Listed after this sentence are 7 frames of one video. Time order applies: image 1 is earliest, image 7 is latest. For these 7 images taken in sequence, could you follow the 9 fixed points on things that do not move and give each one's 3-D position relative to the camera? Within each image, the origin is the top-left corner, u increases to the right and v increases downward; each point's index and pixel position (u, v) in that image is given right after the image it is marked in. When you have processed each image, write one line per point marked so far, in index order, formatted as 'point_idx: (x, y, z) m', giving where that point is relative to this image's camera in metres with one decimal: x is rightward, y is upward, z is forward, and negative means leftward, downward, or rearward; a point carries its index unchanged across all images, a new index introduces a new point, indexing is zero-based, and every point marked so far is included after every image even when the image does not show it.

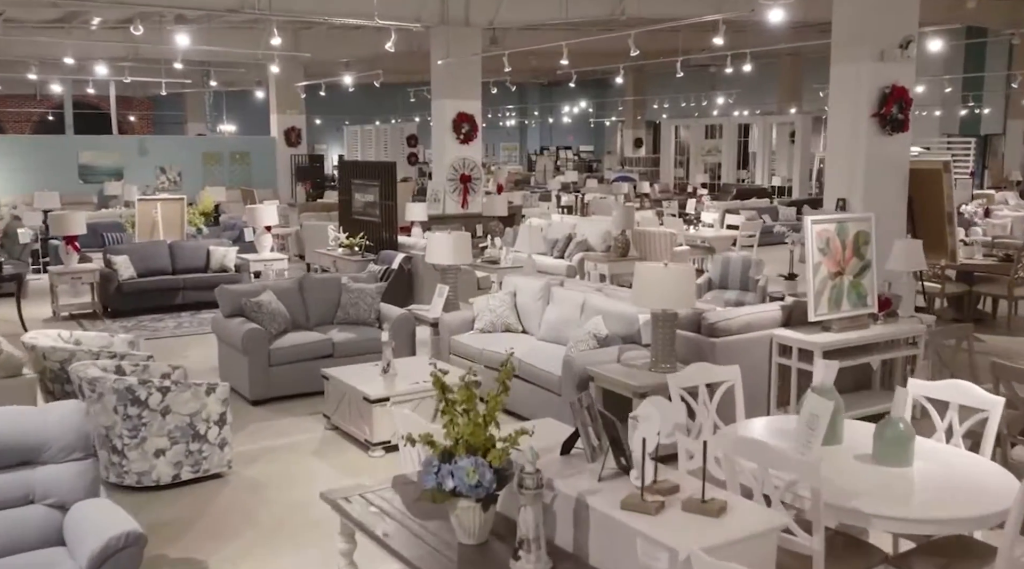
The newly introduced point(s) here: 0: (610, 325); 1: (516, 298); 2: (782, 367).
0: (+0.6, -0.3, +5.9) m
1: (0.0, -0.1, +6.9) m
2: (+1.8, -0.5, +5.9) m
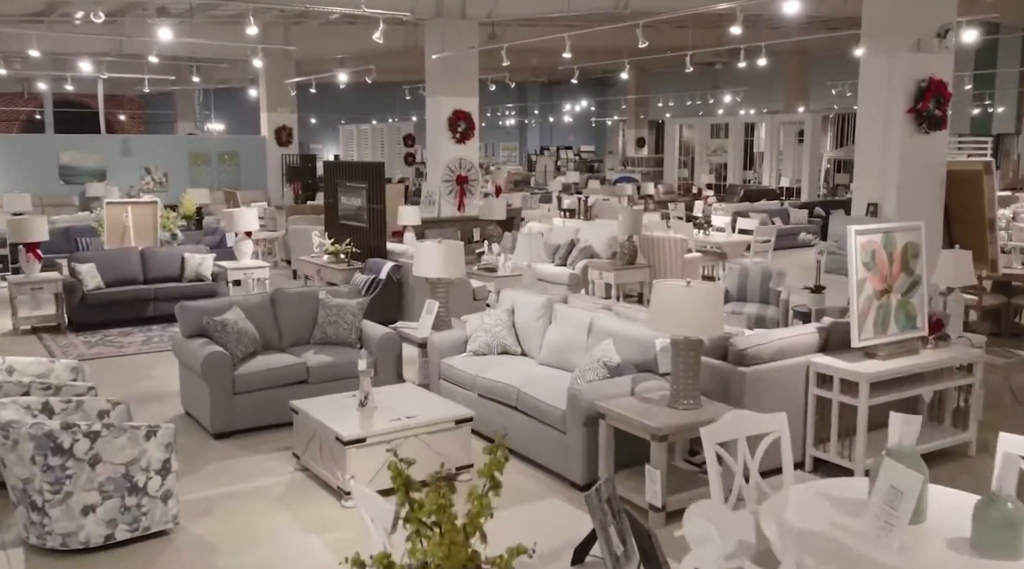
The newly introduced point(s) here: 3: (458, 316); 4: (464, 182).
0: (+0.6, -0.4, +5.2) m
1: (0.0, -0.2, +6.1) m
2: (+1.8, -0.7, +5.1) m
3: (-0.7, -0.4, +9.0) m
4: (-0.8, +1.6, +13.9) m
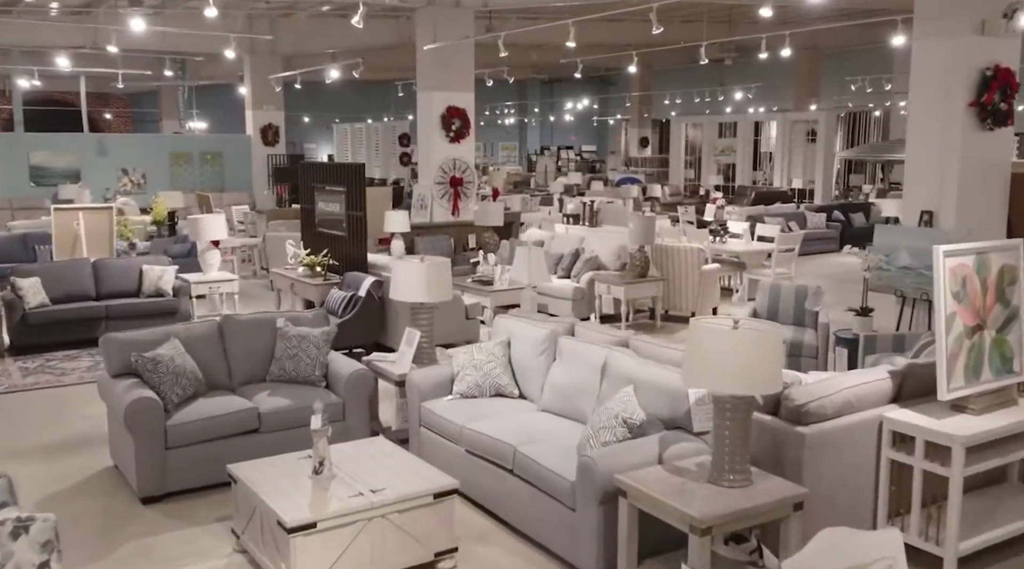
0: (+0.6, -0.5, +4.1) m
1: (0.0, -0.4, +5.1) m
2: (+1.7, -0.8, +4.1) m
3: (-0.7, -0.5, +8.0) m
4: (-0.8, +1.4, +12.8) m
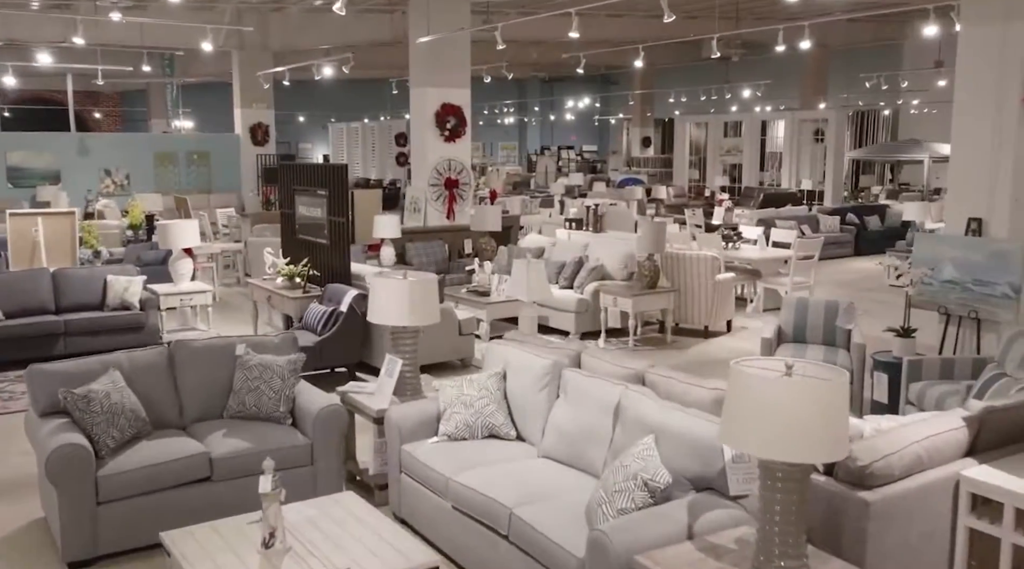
0: (+0.6, -0.6, +3.4) m
1: (0.0, -0.5, +4.3) m
2: (+1.7, -0.9, +3.3) m
3: (-0.7, -0.6, +7.3) m
4: (-0.8, +1.3, +12.1) m
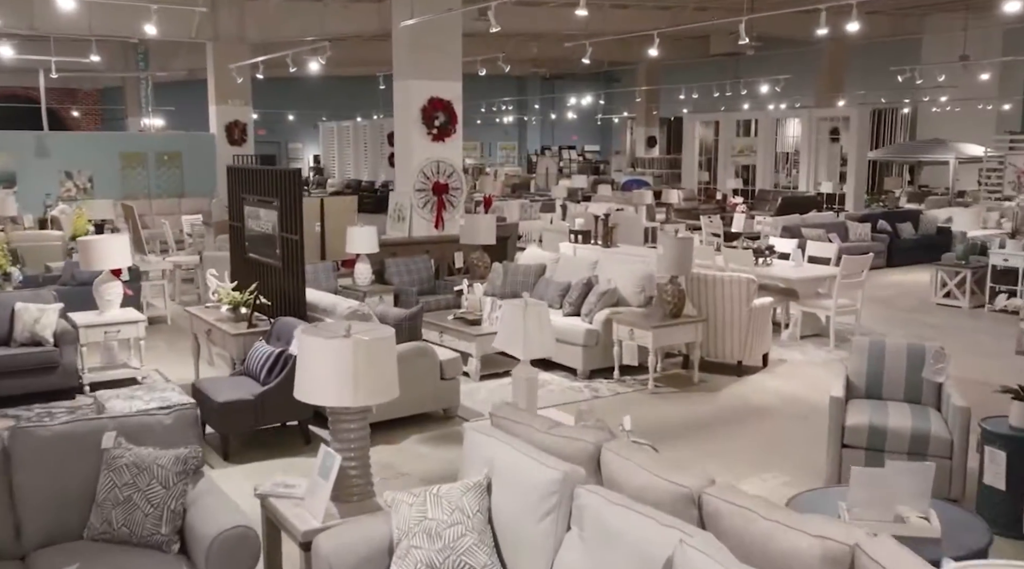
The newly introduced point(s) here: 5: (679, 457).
0: (+0.5, -0.9, +2.0) m
1: (-0.1, -0.7, +2.9) m
2: (+1.7, -1.1, +1.9) m
3: (-0.8, -0.8, +5.8) m
4: (-0.8, +1.1, +10.7) m
5: (+1.0, -1.1, +5.4) m
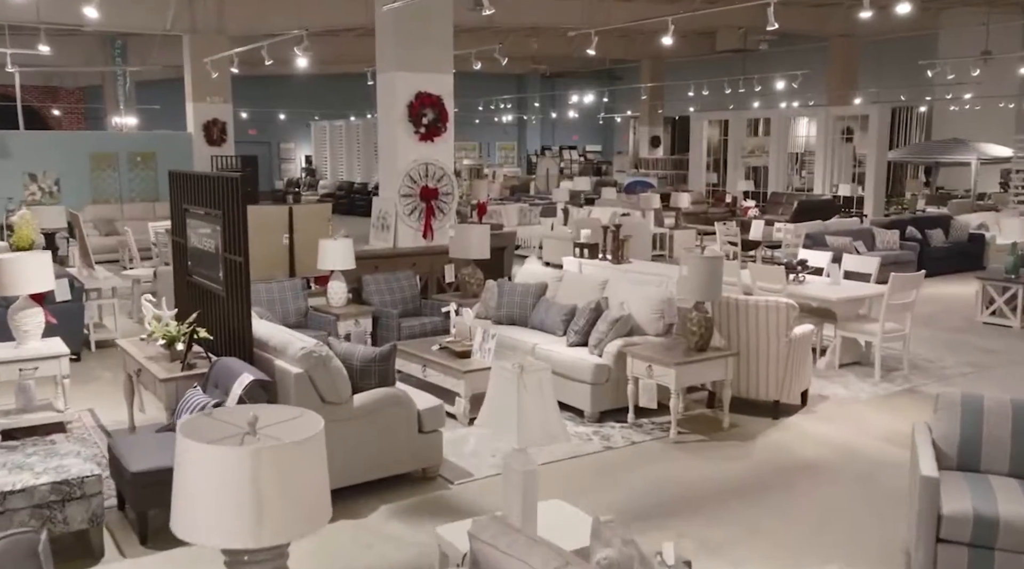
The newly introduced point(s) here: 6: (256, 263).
0: (+0.5, -1.0, +0.8) m
1: (-0.1, -0.9, +1.8) m
2: (+1.6, -1.3, +0.8) m
3: (-0.8, -1.0, +4.7) m
4: (-0.9, +0.9, +9.6) m
5: (+1.0, -1.2, +4.3) m
6: (-2.2, +0.2, +7.5) m
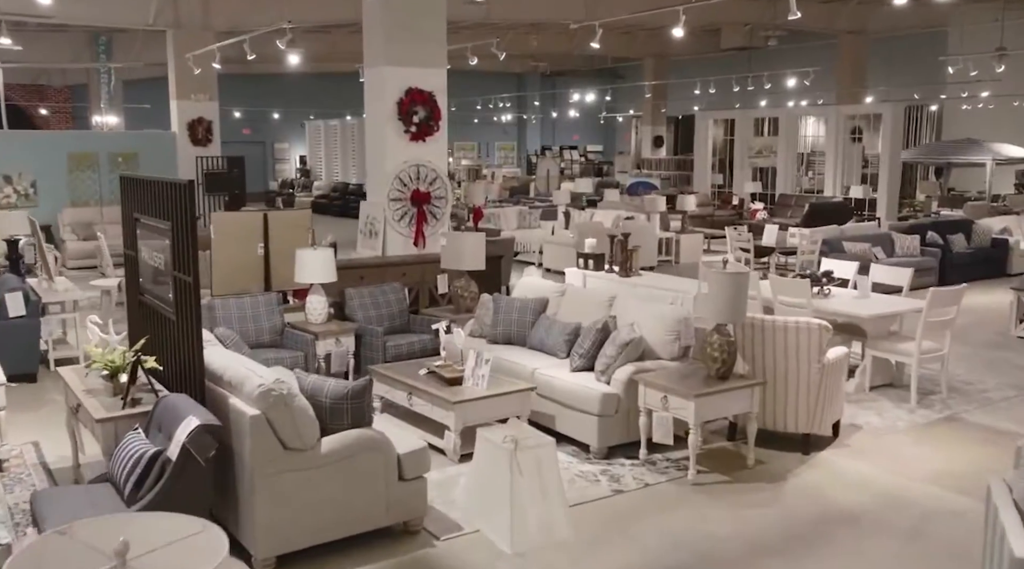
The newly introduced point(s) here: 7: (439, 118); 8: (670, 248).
0: (+0.5, -1.1, +0.2) m
1: (-0.1, -1.0, +1.1) m
2: (+1.6, -1.4, +0.1) m
3: (-0.8, -1.1, +4.0) m
4: (-0.9, +0.8, +8.9) m
5: (+1.0, -1.3, +3.6) m
6: (-2.2, +0.1, +6.8) m
7: (-0.7, +1.7, +9.0) m
8: (+2.5, +0.6, +14.5) m
